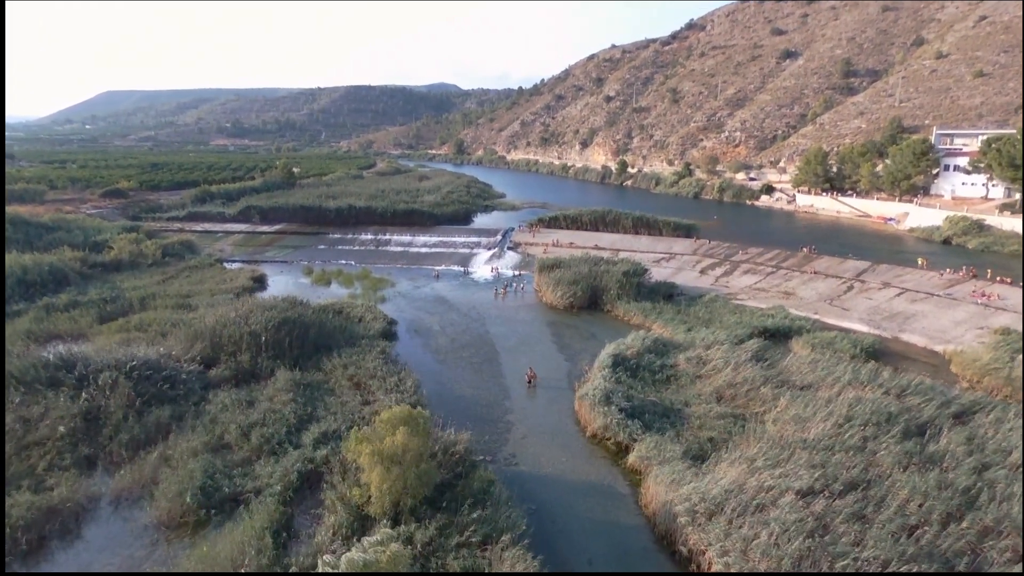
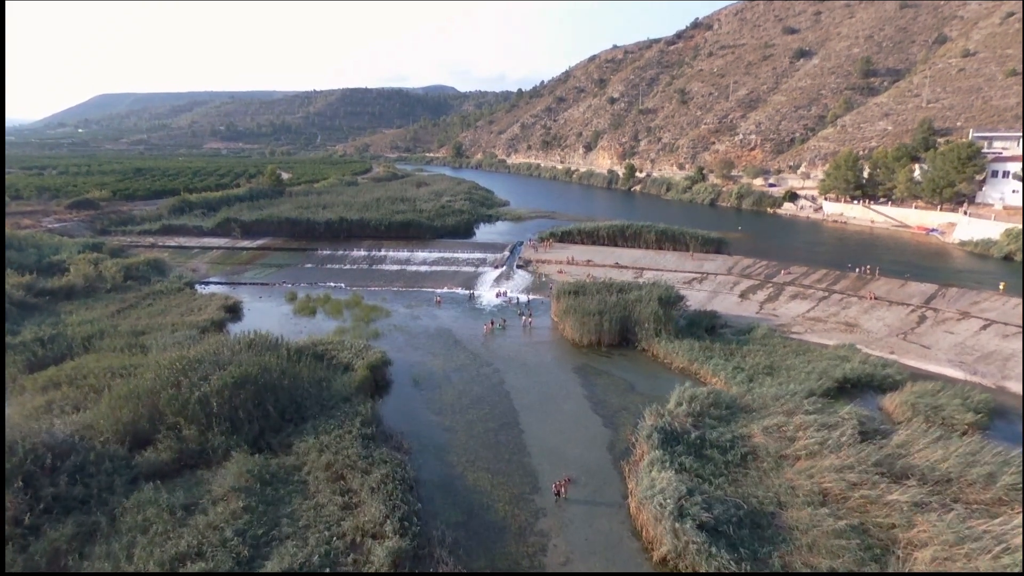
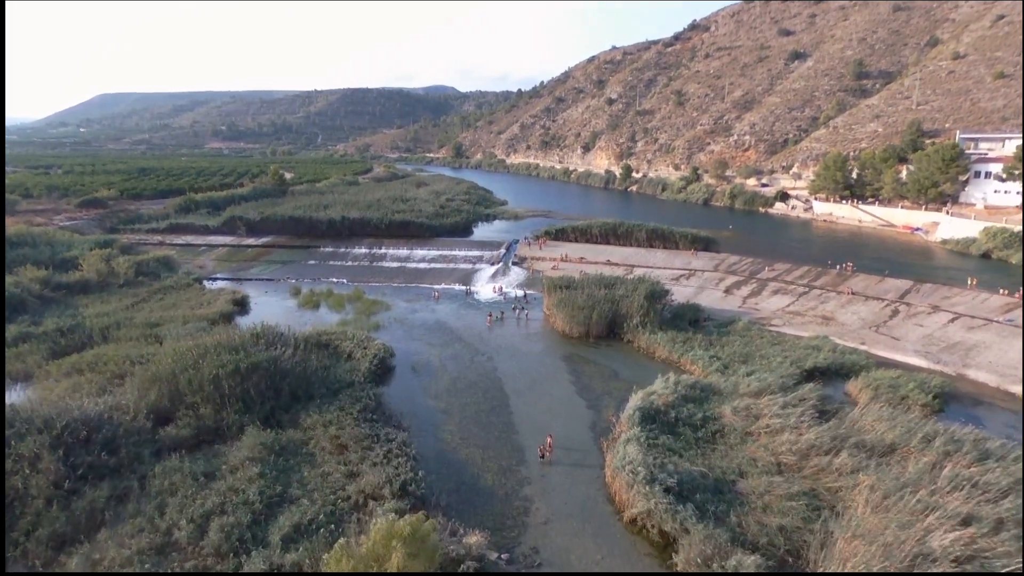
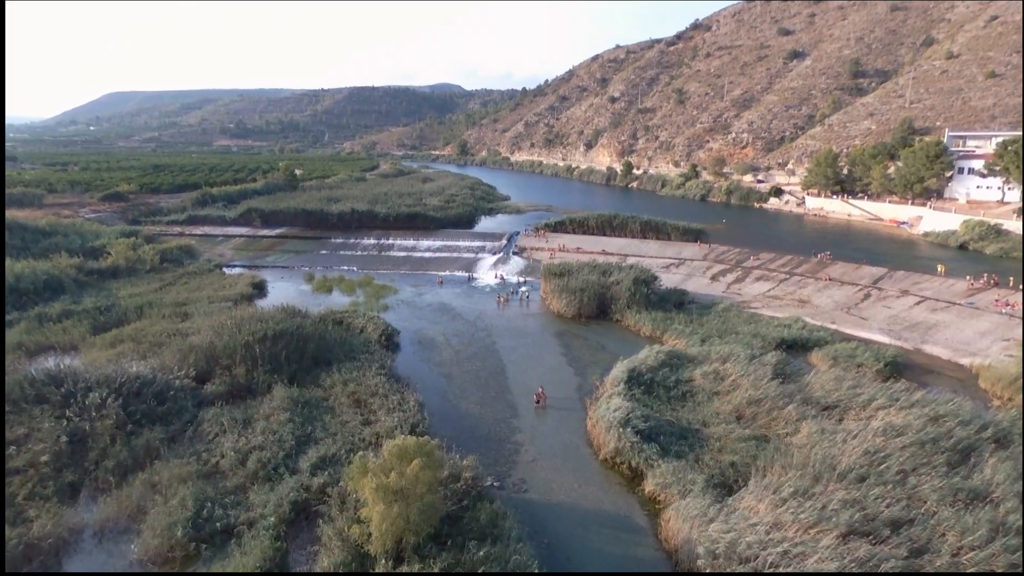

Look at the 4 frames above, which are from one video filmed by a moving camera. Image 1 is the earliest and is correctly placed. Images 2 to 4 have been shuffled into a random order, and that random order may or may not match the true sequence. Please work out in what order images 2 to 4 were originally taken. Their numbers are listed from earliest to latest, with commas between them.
4, 3, 2
